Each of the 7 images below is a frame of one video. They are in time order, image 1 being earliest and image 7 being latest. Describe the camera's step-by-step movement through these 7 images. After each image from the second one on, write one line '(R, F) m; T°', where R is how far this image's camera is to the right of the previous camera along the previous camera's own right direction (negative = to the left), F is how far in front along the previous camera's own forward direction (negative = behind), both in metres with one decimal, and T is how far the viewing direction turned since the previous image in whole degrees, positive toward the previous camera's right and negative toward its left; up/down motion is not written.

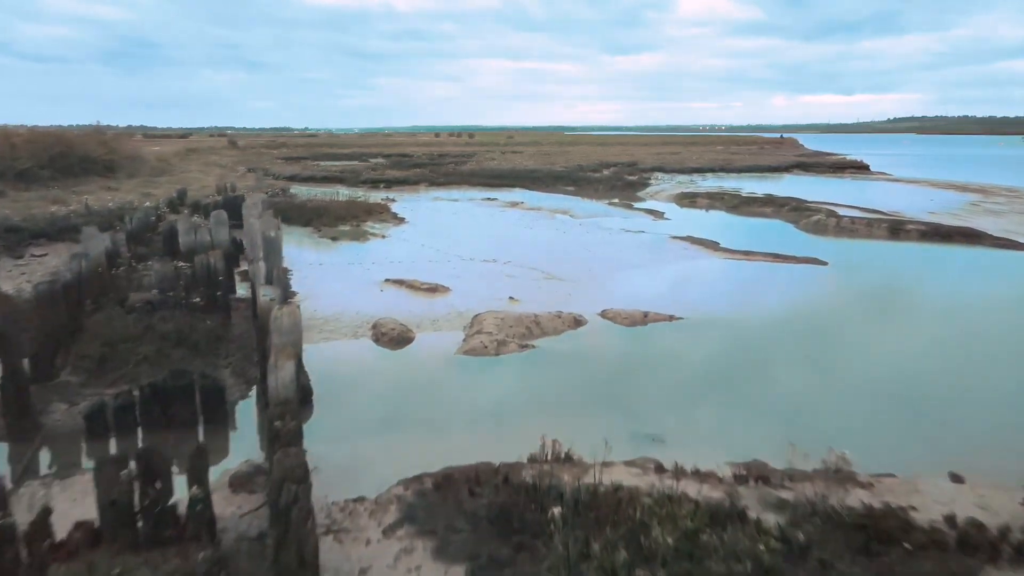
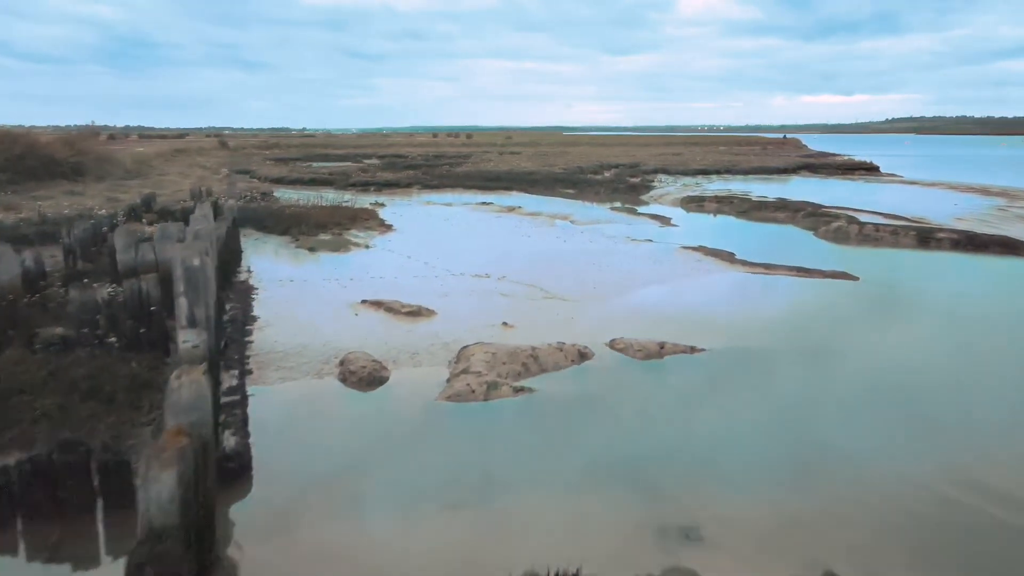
(+0.1, +1.9) m; 0°
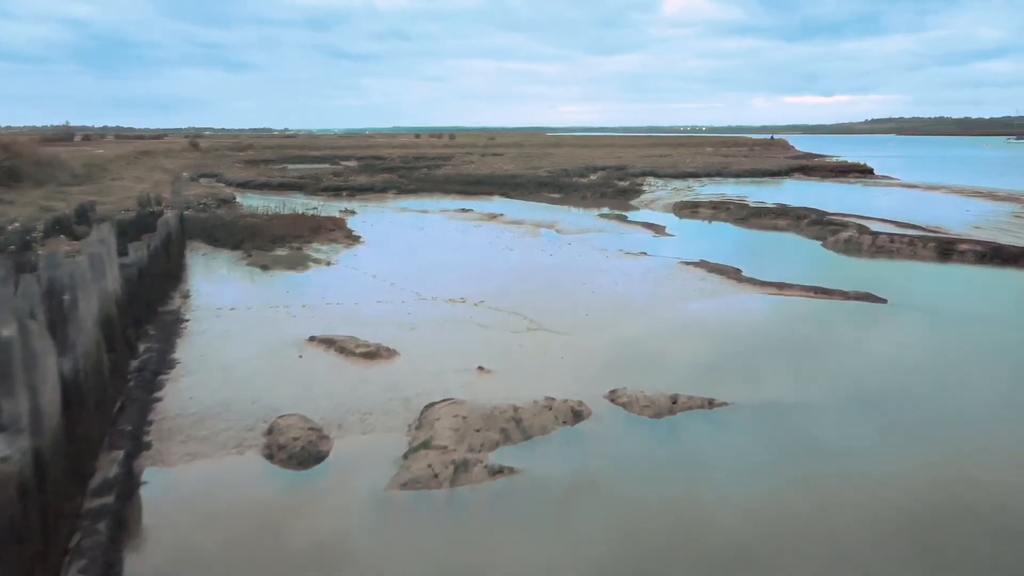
(+0.1, +2.2) m; +1°
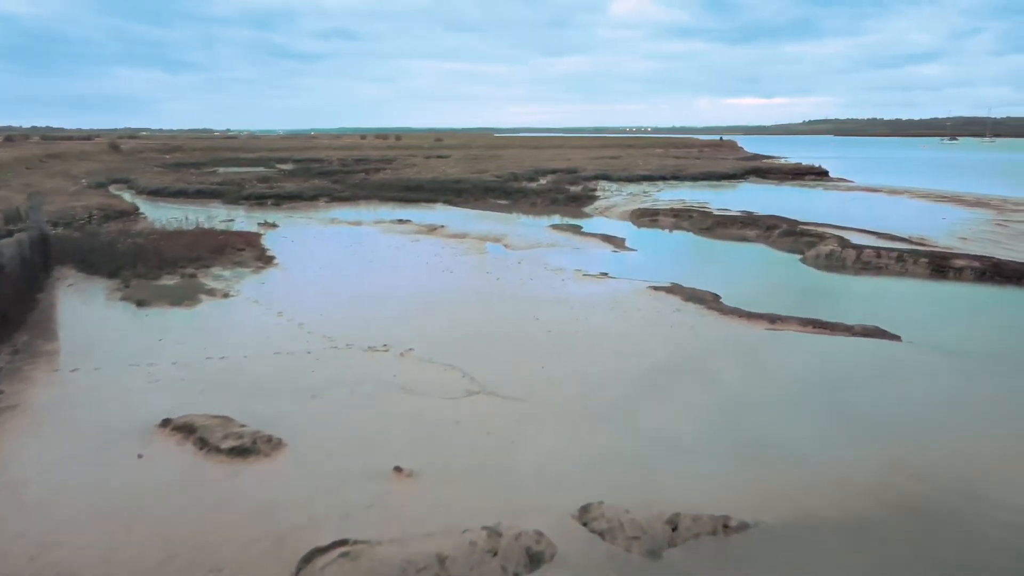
(+0.2, +2.8) m; +4°
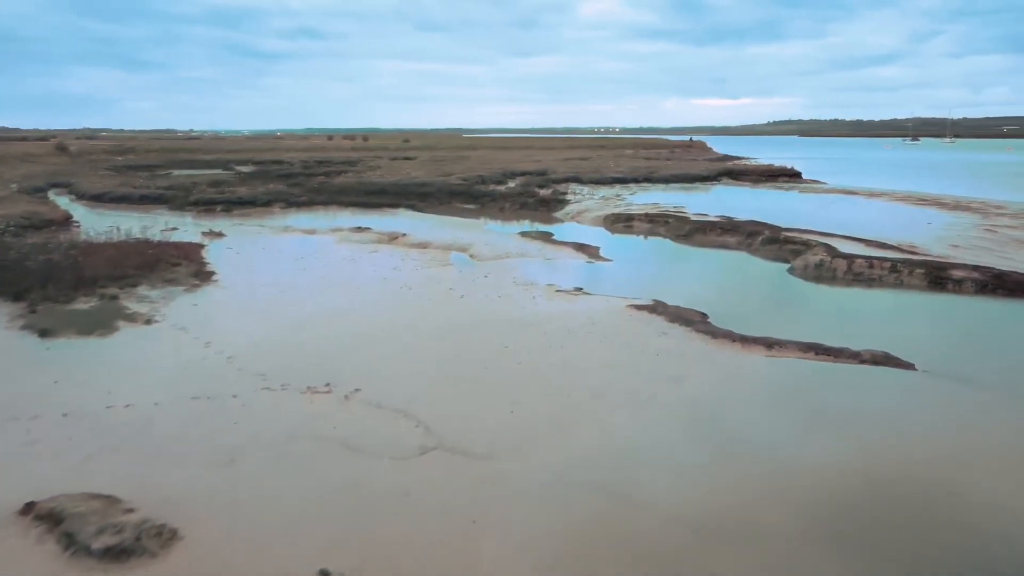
(+0.1, +1.6) m; +2°
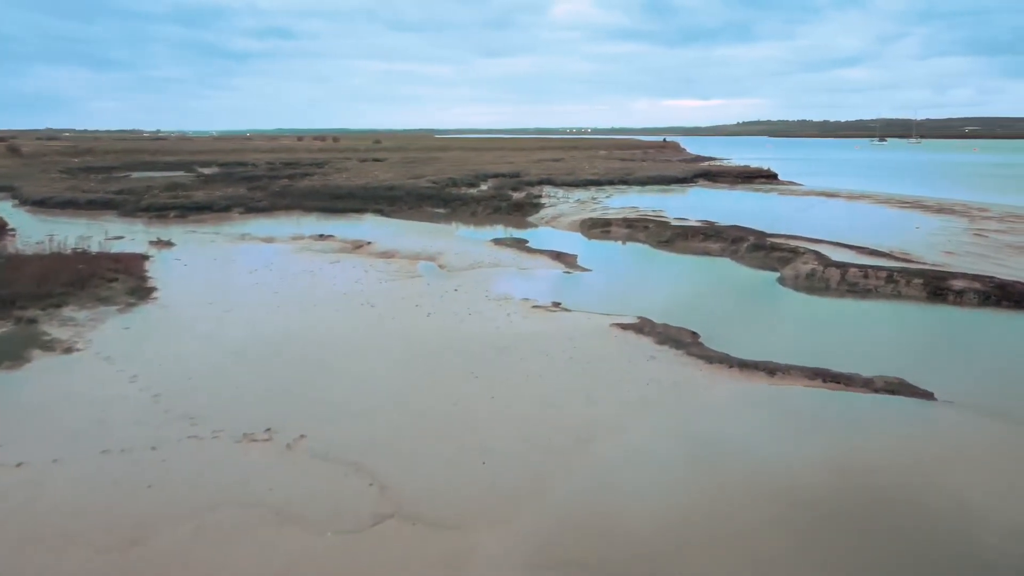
(0.0, +1.3) m; +2°
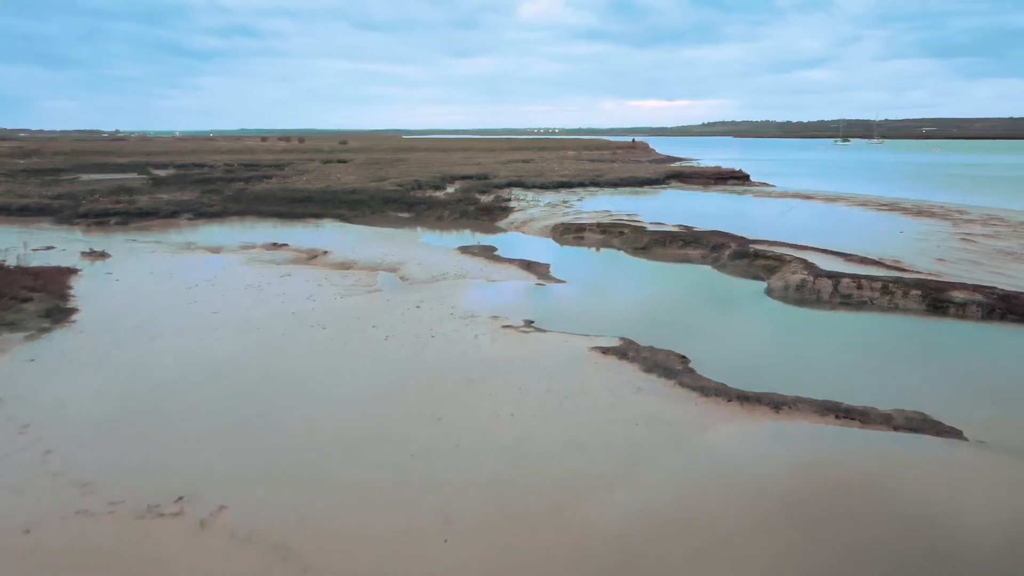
(0.0, +1.4) m; +2°
